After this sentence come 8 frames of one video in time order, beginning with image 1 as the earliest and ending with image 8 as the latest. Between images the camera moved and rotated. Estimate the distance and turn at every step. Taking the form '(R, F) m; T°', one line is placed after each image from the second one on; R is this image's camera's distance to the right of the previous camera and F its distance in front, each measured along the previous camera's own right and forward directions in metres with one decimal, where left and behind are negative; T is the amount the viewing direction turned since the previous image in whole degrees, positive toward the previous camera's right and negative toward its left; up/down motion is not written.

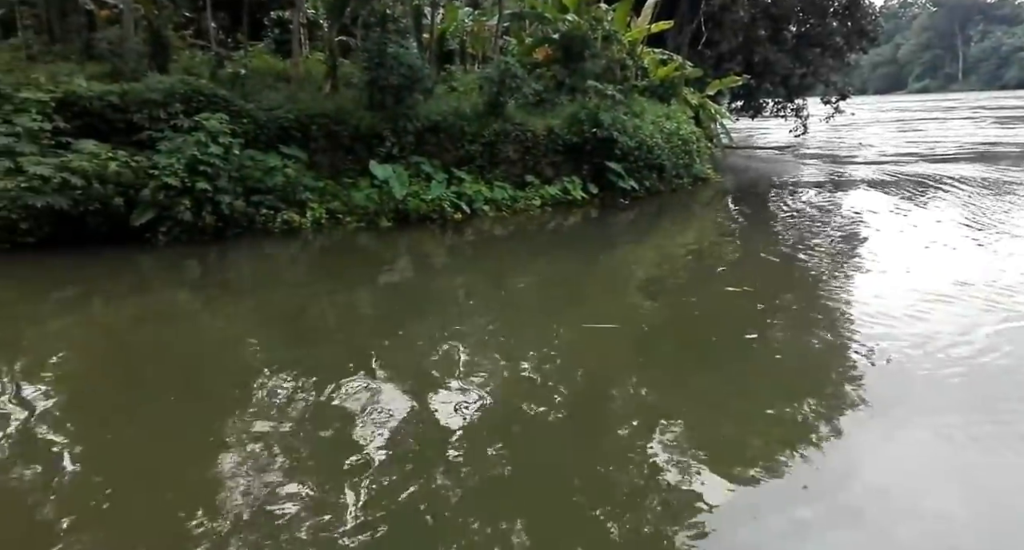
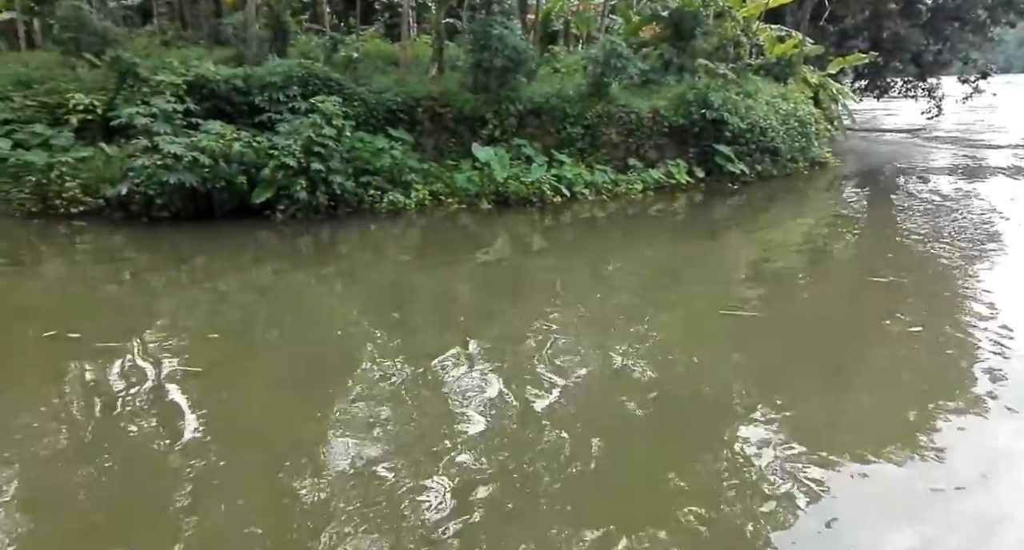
(-0.4, 0.0) m; -6°
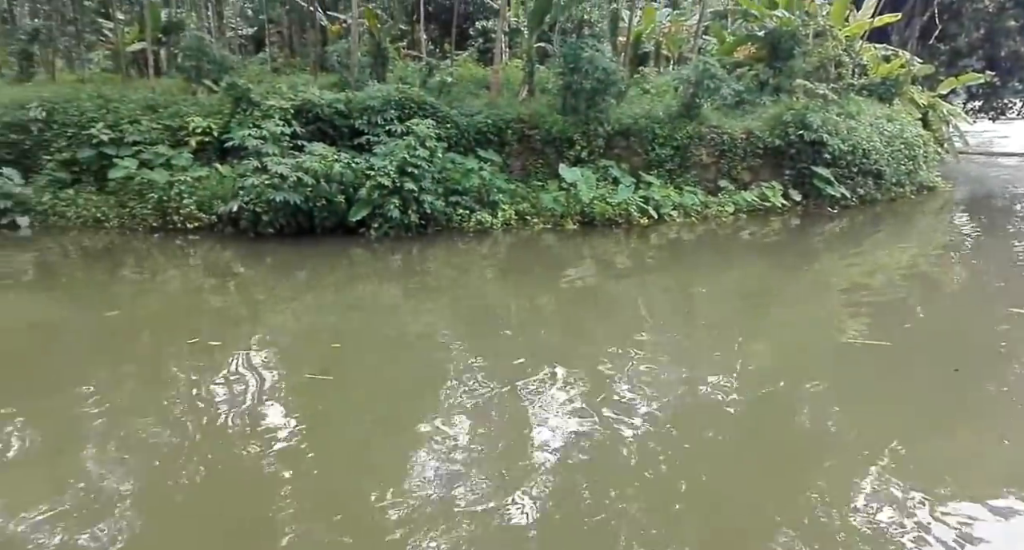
(-0.3, 0.0) m; -5°
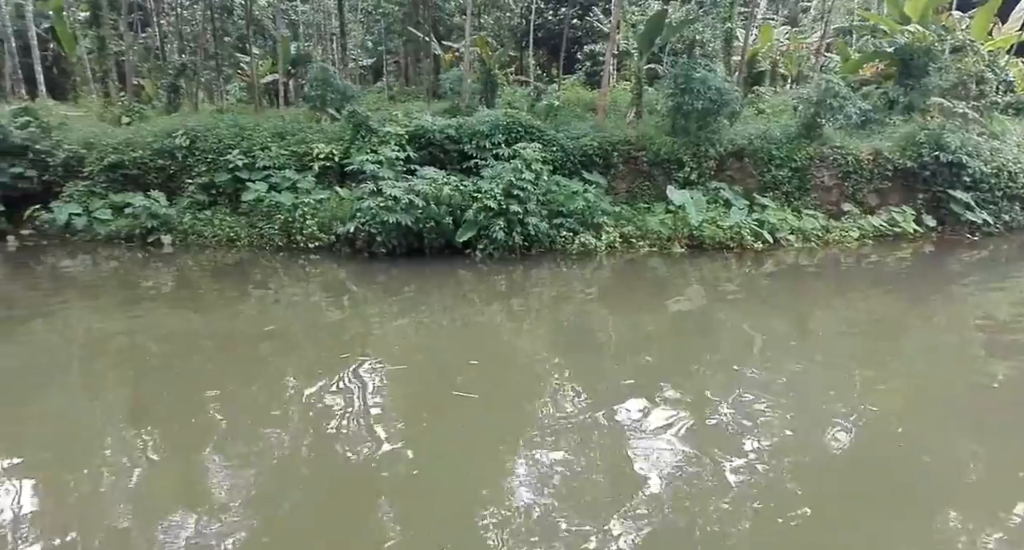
(-0.4, 0.0) m; -7°
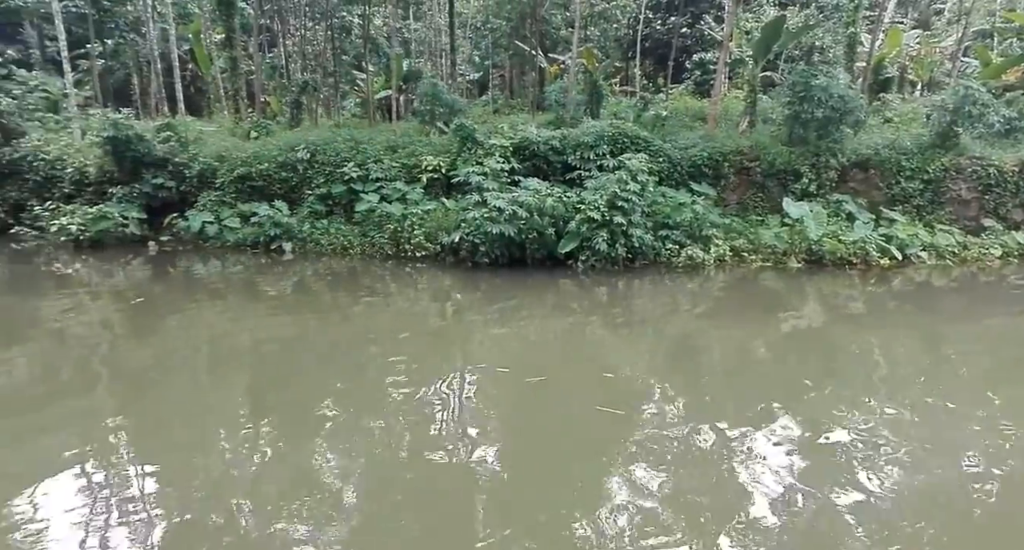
(-0.4, 0.0) m; -6°
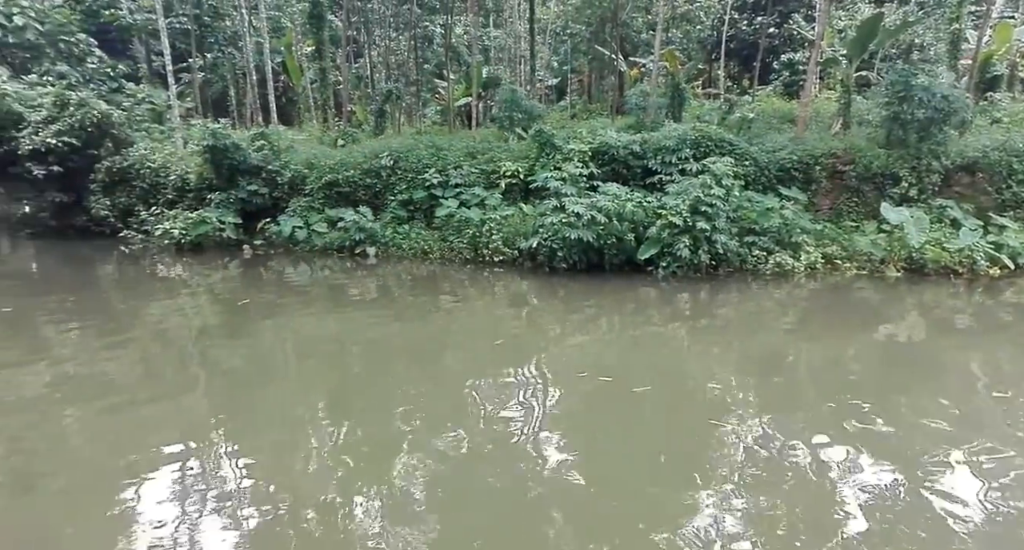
(-0.3, 0.0) m; -5°
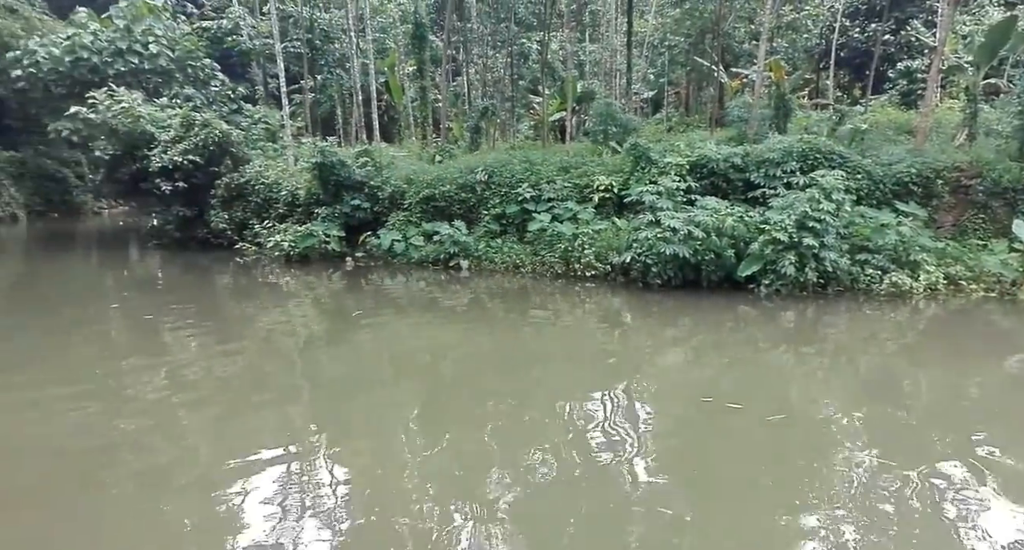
(-0.3, 0.0) m; -6°
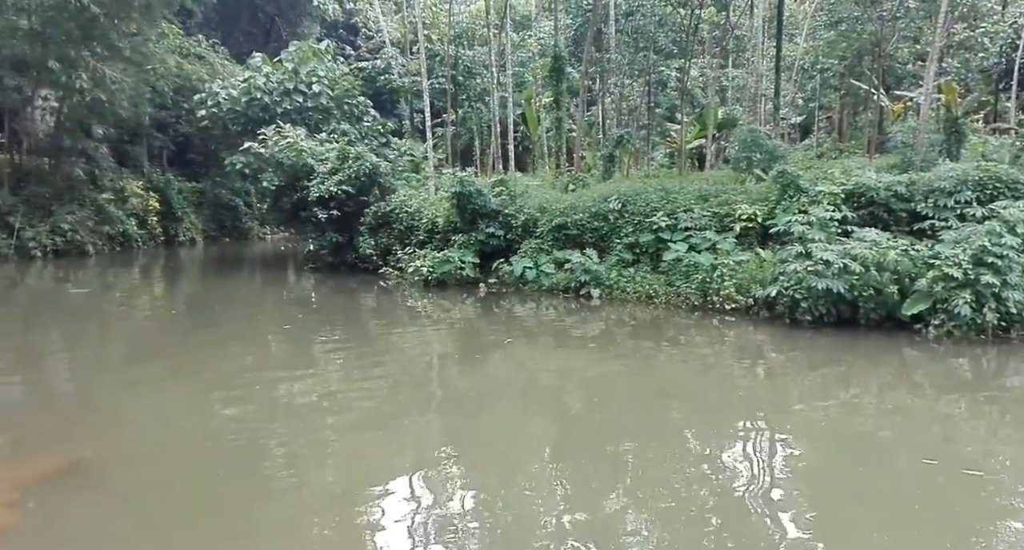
(-0.5, -0.1) m; -9°
